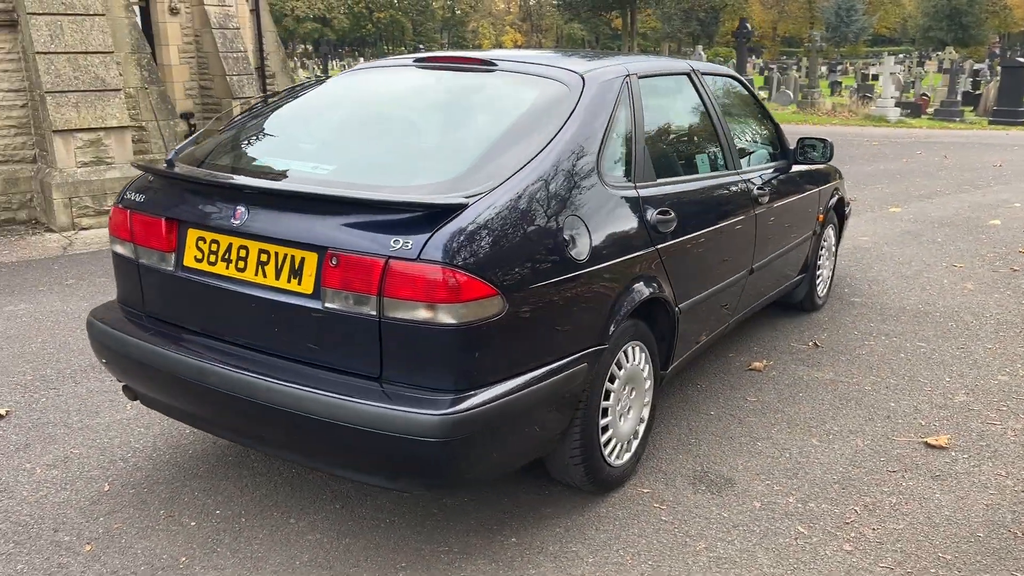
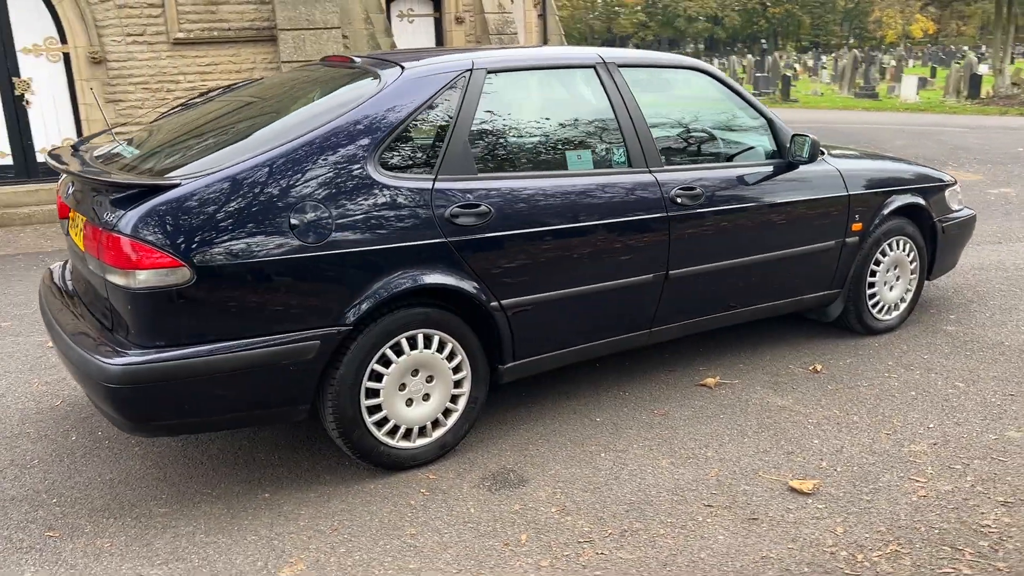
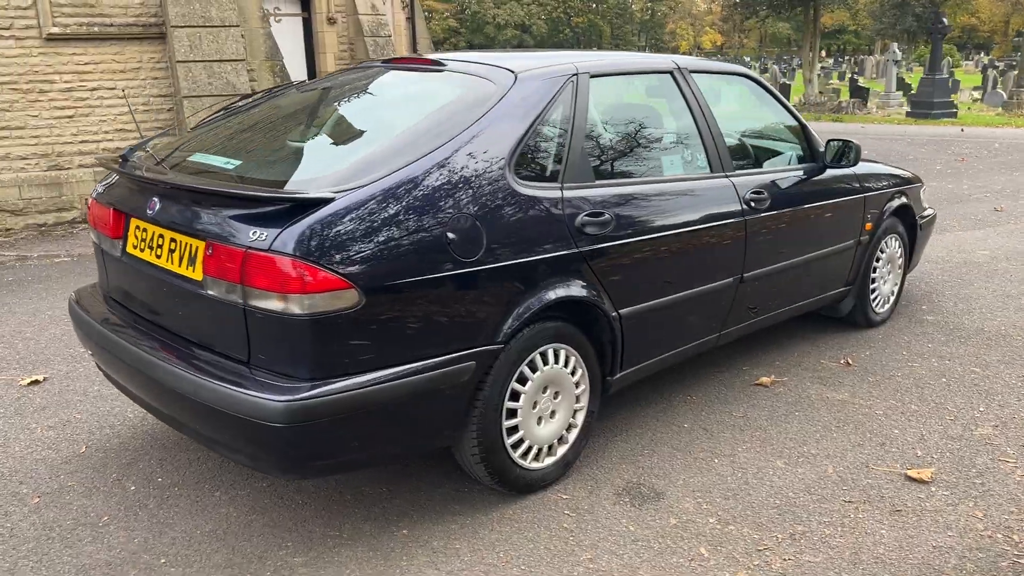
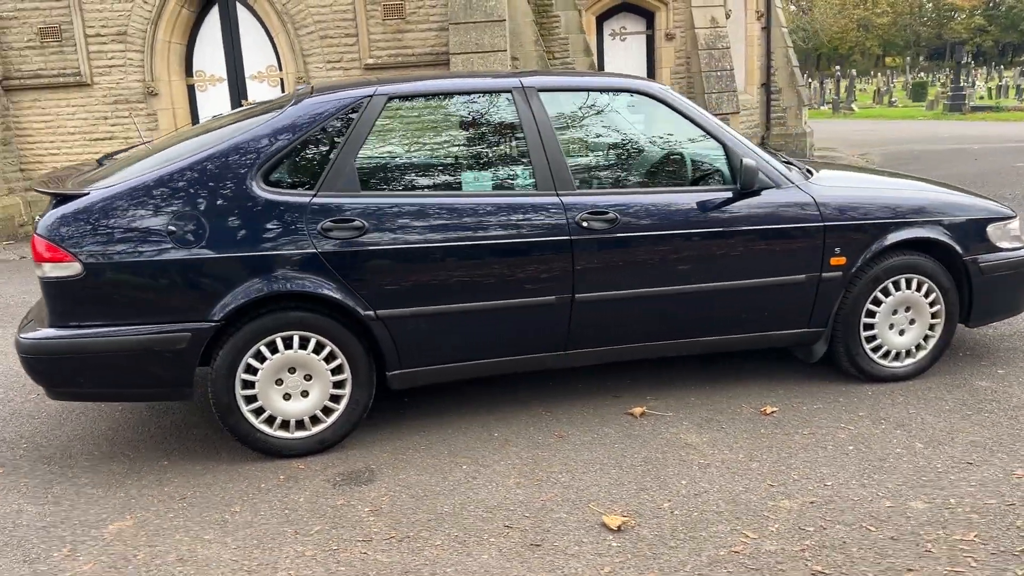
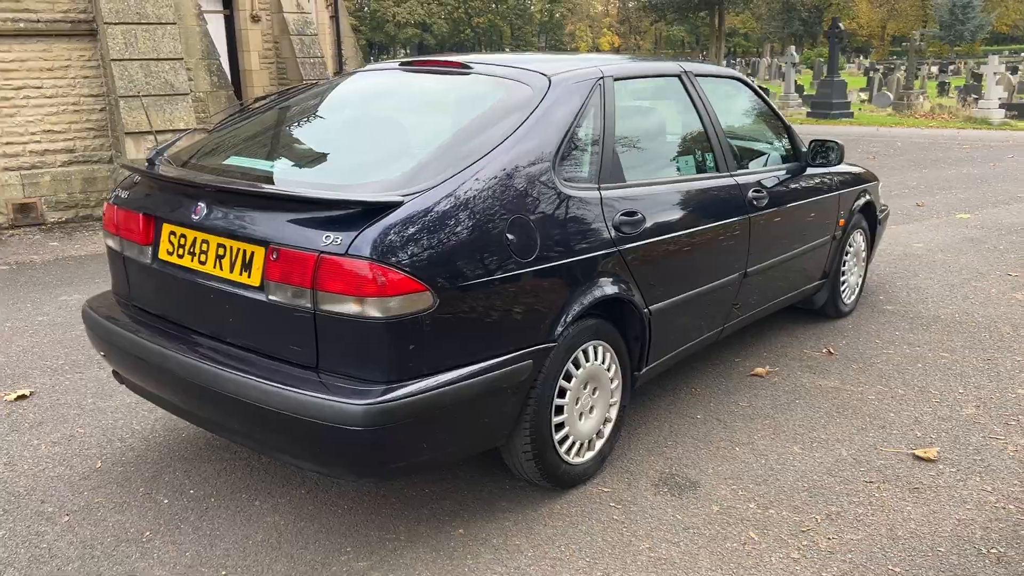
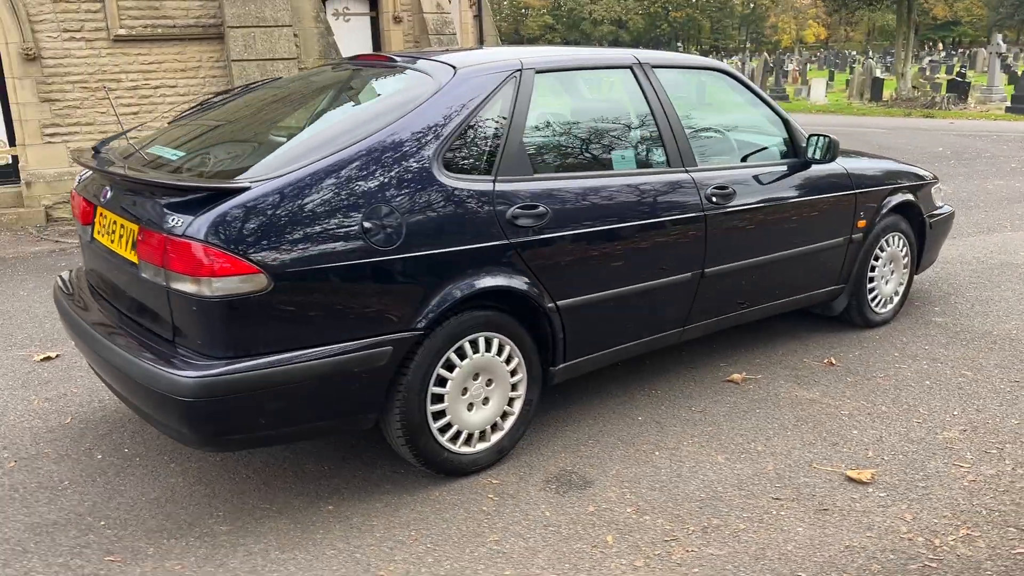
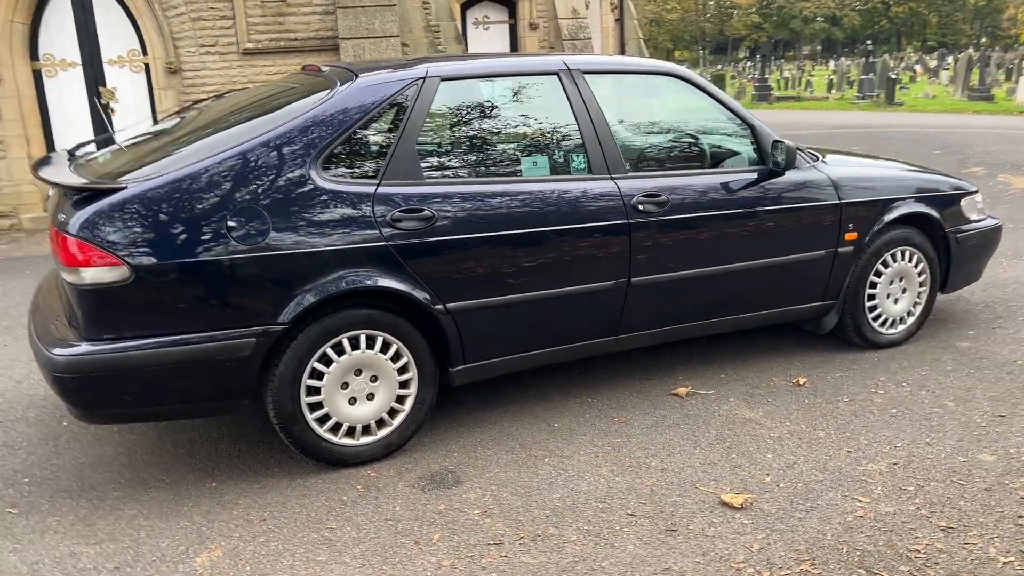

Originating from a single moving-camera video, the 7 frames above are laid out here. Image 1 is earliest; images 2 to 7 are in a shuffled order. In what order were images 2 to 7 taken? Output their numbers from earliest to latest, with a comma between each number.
5, 3, 6, 2, 7, 4
